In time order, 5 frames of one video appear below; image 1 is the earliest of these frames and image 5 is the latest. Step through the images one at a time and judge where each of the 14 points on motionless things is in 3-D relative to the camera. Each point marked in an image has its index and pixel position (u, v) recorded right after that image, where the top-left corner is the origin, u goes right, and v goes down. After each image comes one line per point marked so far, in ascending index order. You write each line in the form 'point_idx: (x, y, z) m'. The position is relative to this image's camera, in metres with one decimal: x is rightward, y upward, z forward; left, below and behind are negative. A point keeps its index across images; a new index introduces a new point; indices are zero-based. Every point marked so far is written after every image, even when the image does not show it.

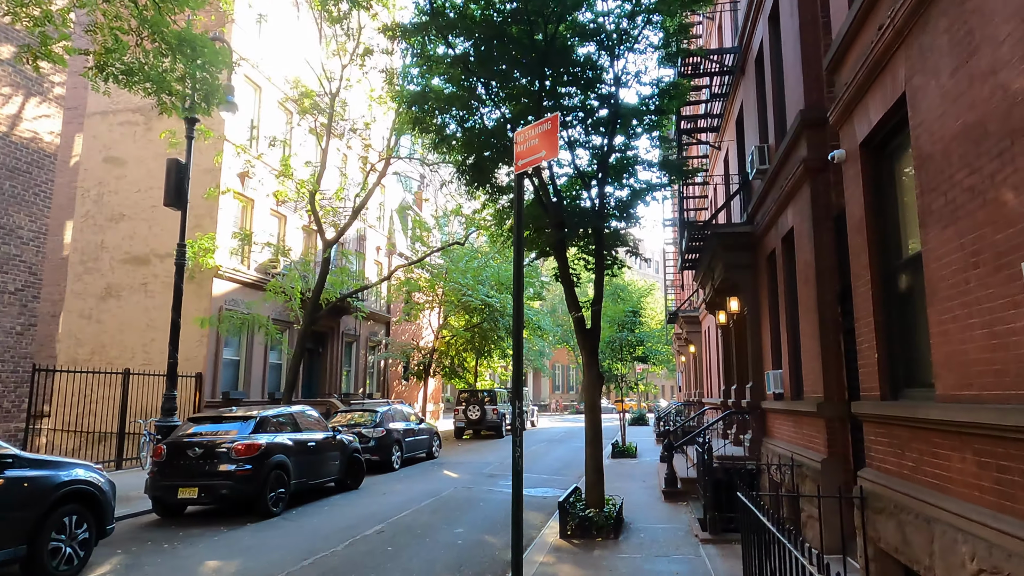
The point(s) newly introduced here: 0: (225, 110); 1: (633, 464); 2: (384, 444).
0: (-5.1, +3.1, +11.7) m
1: (+2.8, -4.0, +15.1) m
2: (-2.7, -3.3, +13.9) m
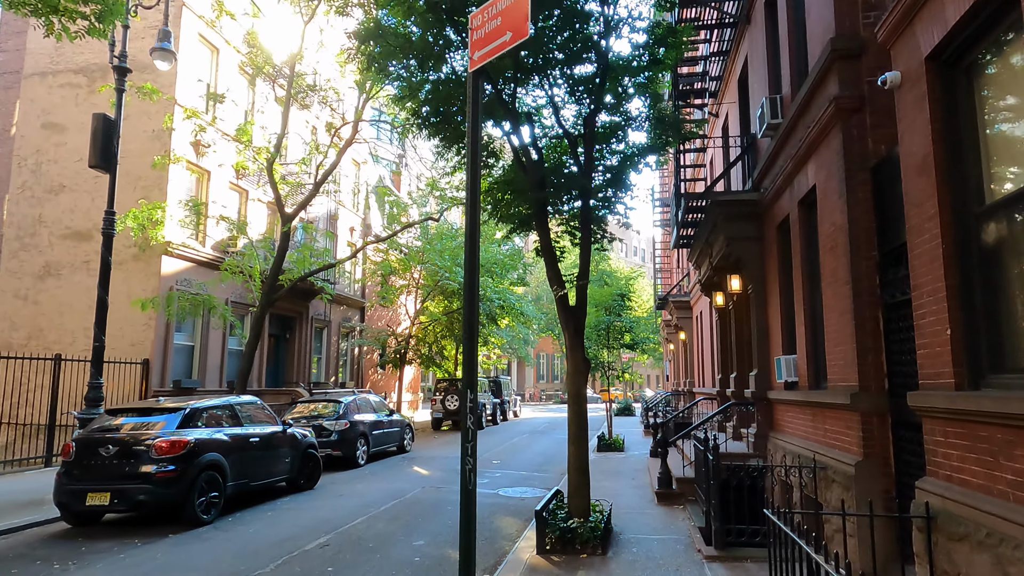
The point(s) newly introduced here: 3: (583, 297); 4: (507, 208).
0: (-5.4, +3.5, +10.2) m
1: (+2.3, -3.6, +13.9) m
2: (-3.1, -2.9, +12.6) m
3: (+0.8, -0.1, +7.7) m
4: (-0.1, +1.2, +9.9) m
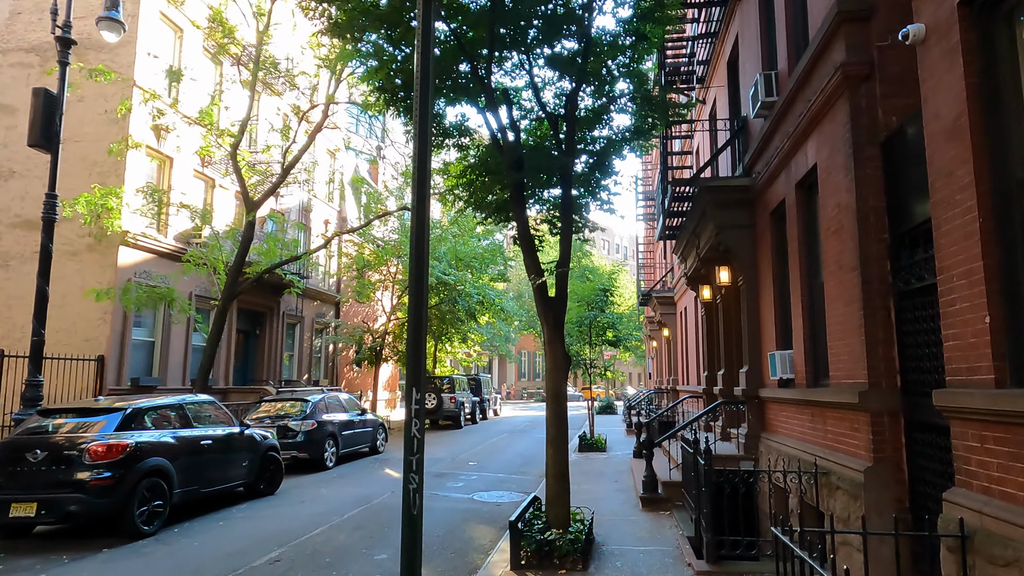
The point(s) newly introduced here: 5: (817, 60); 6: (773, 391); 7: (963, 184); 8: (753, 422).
0: (-5.8, +3.6, +9.4) m
1: (+1.8, -3.5, +13.4) m
2: (-3.5, -2.7, +11.9) m
3: (+0.5, 0.0, +7.1) m
4: (-0.4, +1.3, +9.3) m
5: (+2.7, +2.0, +5.9) m
6: (+3.0, -1.2, +7.6) m
7: (+2.4, +0.6, +3.5) m
8: (+3.0, -1.7, +8.4) m
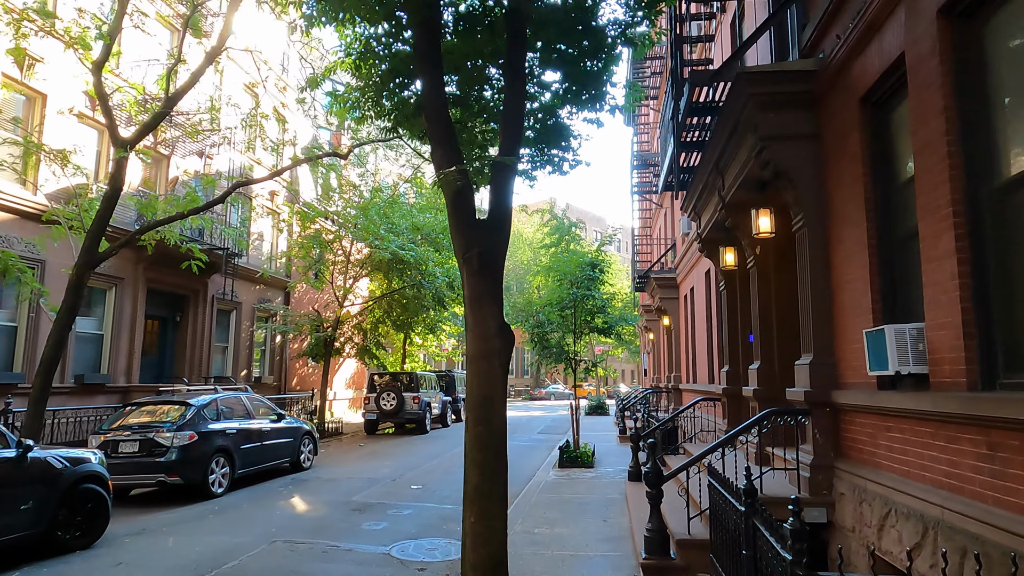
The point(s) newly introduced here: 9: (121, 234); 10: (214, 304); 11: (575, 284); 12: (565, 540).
0: (-6.3, +4.1, +6.2) m
1: (+1.2, -3.0, +10.2) m
2: (-4.2, -2.2, +8.7) m
3: (-0.1, +0.5, +3.9) m
4: (-1.0, +1.8, +6.1) m
5: (+2.1, +2.5, +2.7) m
6: (+2.4, -0.7, +4.4) m
7: (+1.9, +1.0, +0.4) m
8: (+2.4, -1.2, +5.2) m
9: (-7.6, +1.1, +12.8) m
10: (-7.8, -0.4, +17.4) m
11: (+1.4, +0.1, +14.6) m
12: (+0.5, -2.5, +6.6) m
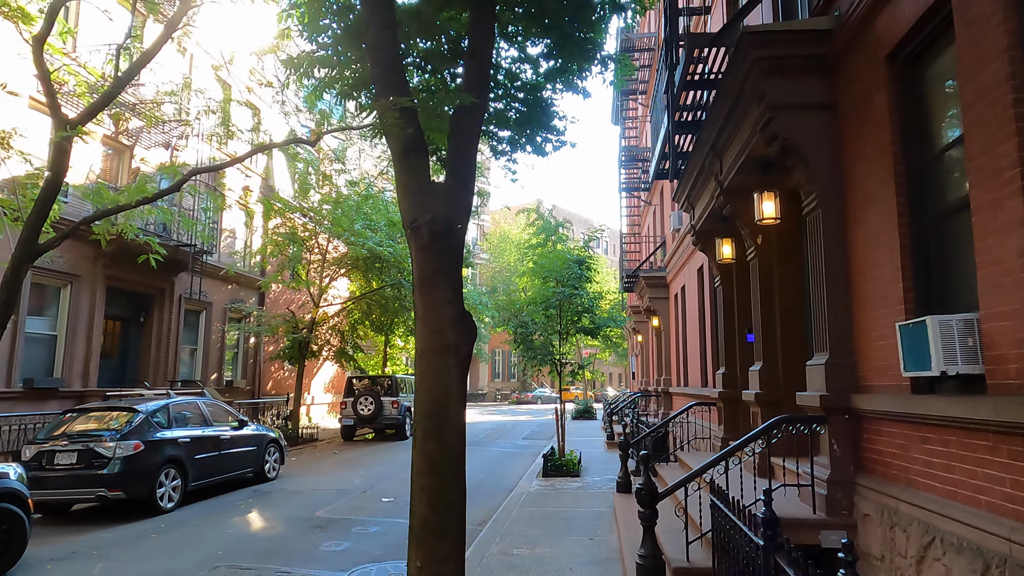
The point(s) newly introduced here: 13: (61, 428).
0: (-6.6, +4.2, +5.4) m
1: (+0.9, -2.9, +9.5) m
2: (-4.4, -2.2, +7.9) m
3: (-0.2, +0.6, +3.2) m
4: (-1.2, +1.9, +5.4) m
5: (+2.0, +2.6, +2.0) m
6: (+2.2, -0.6, +3.7) m
7: (+1.8, +1.1, -0.3) m
8: (+2.2, -1.1, +4.5) m
9: (-7.9, +1.1, +12.0) m
10: (-8.2, -0.4, +16.5) m
11: (+1.0, +0.1, +13.9) m
12: (+0.3, -2.4, +5.9) m
13: (-5.7, -1.8, +8.4) m
